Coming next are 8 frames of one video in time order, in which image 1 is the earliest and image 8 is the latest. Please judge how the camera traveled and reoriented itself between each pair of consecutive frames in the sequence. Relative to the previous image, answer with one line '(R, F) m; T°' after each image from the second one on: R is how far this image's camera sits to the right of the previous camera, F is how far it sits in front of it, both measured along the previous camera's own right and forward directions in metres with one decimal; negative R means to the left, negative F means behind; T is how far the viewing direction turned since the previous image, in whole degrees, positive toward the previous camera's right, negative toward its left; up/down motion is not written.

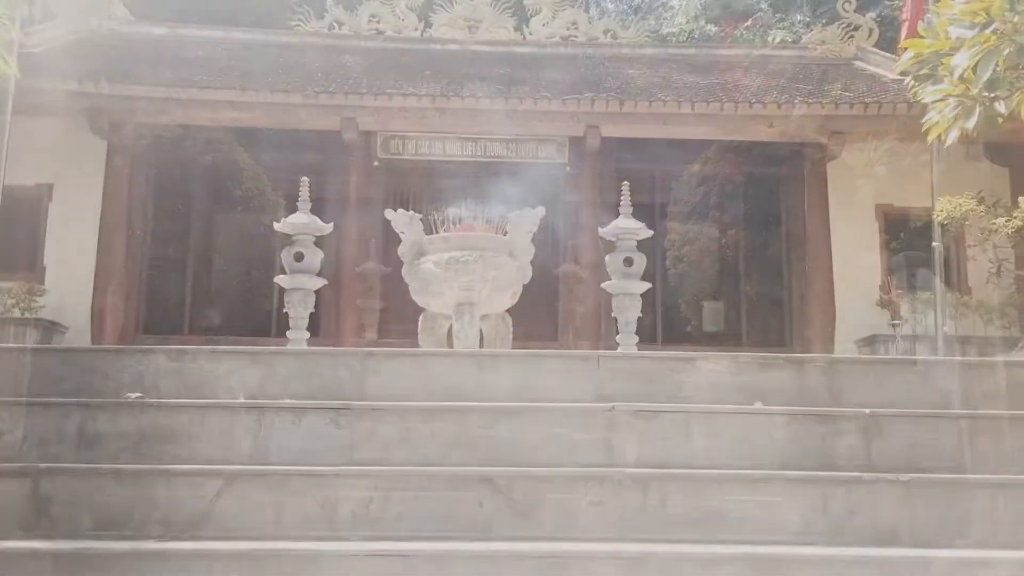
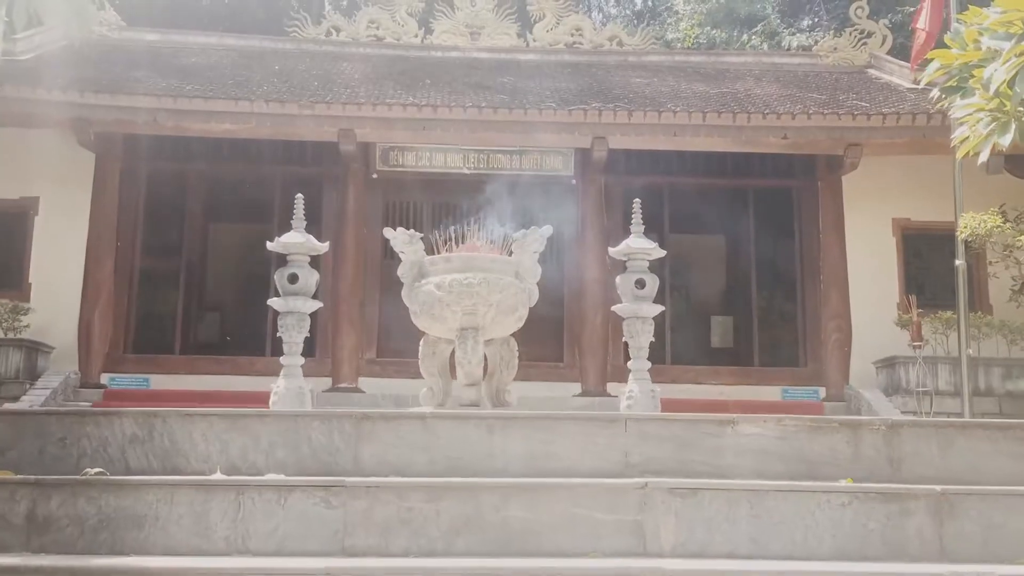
(0.0, +0.4) m; 0°
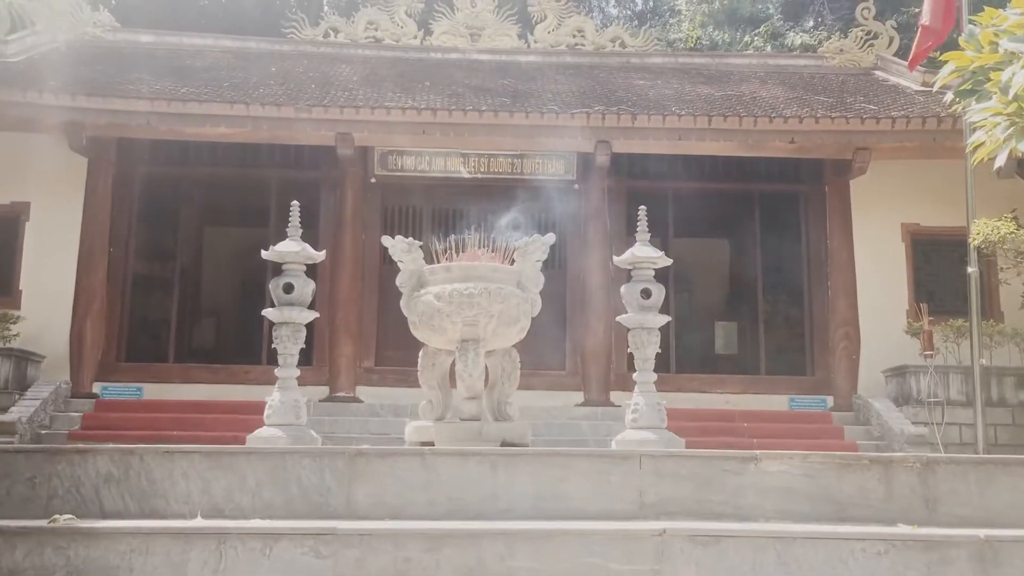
(0.0, +0.2) m; 0°
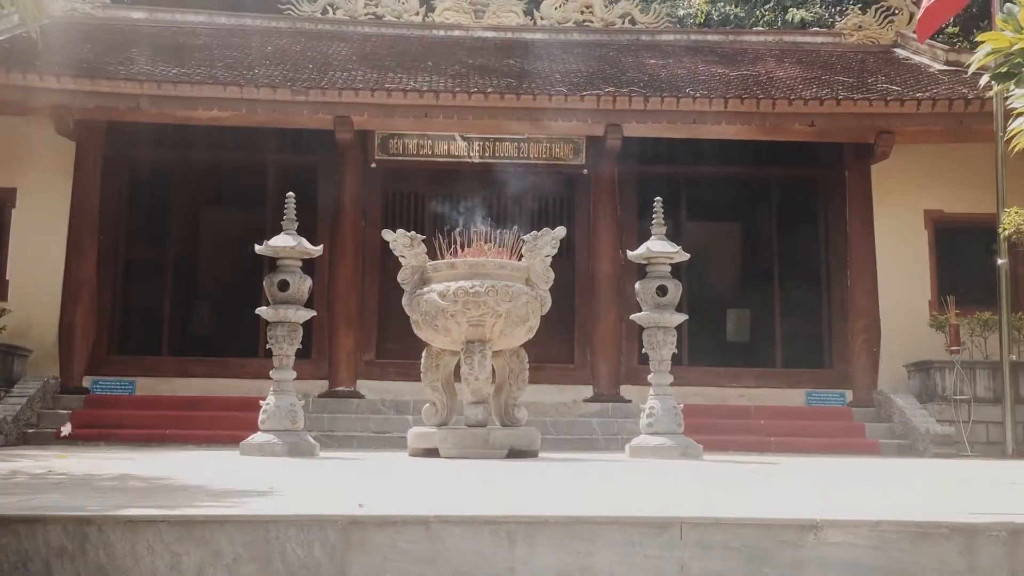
(0.0, +0.4) m; 0°
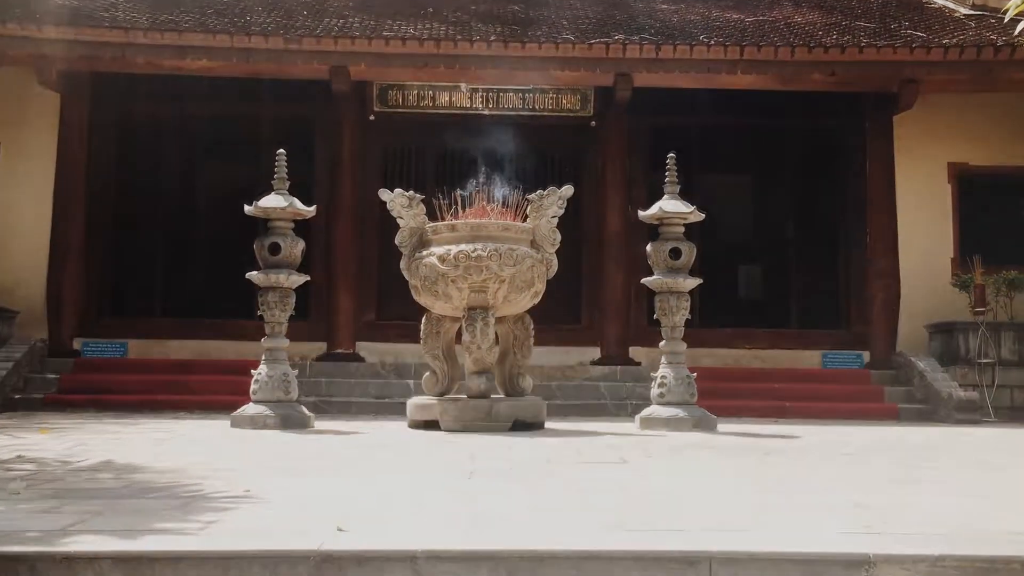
(0.0, +0.4) m; 0°
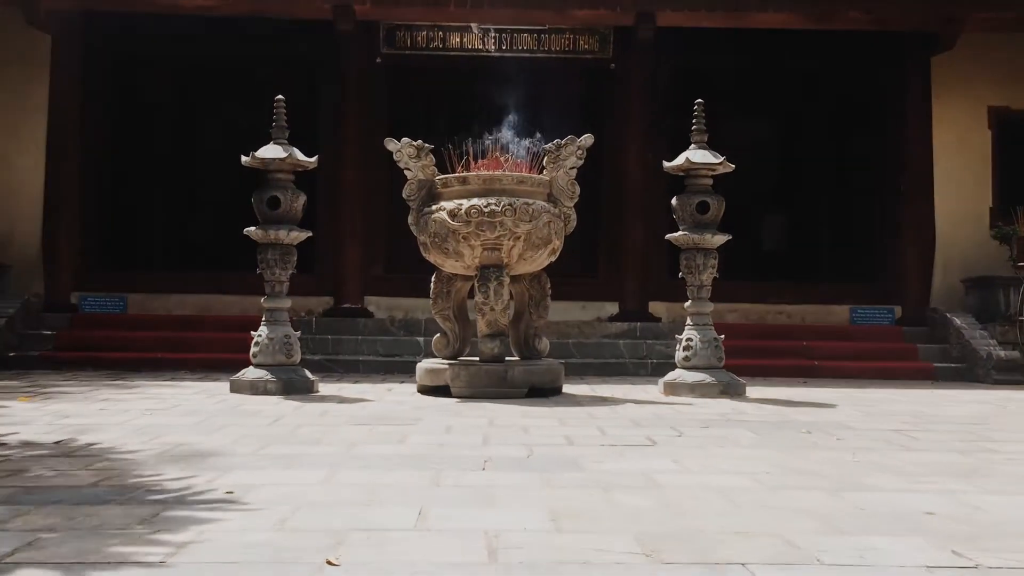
(0.0, +0.4) m; -1°
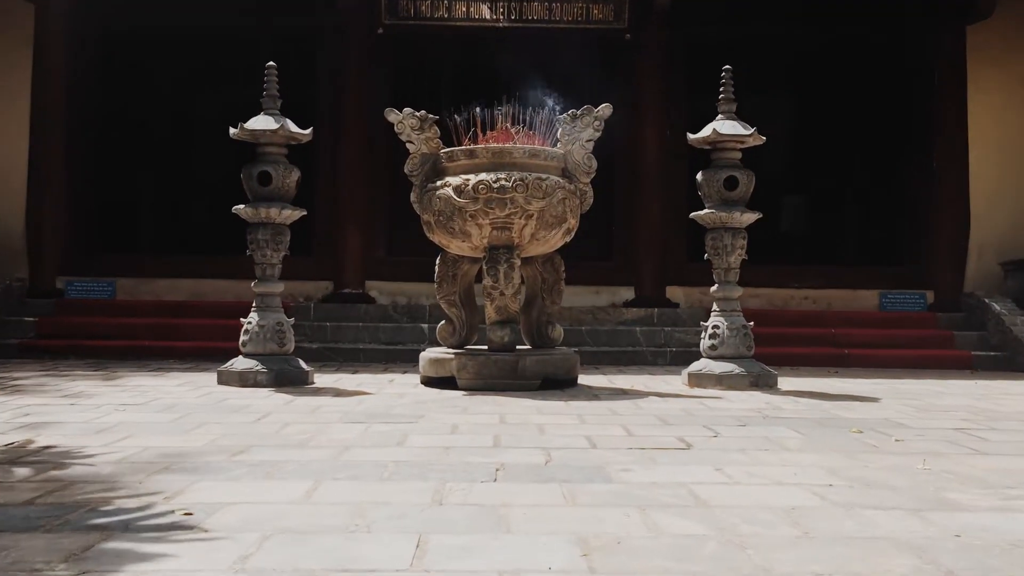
(0.0, +0.5) m; 0°
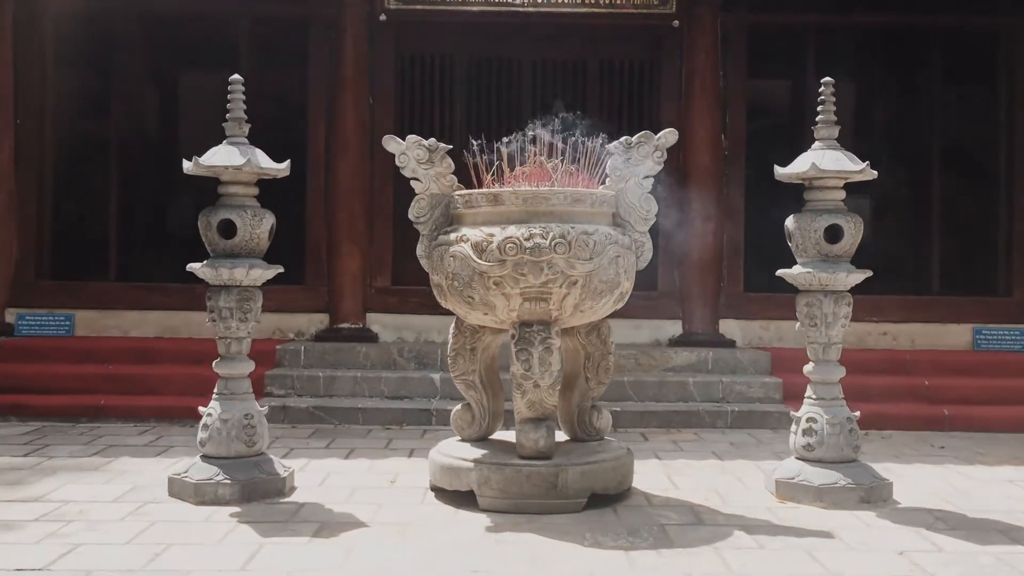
(-0.1, +1.2) m; -1°
